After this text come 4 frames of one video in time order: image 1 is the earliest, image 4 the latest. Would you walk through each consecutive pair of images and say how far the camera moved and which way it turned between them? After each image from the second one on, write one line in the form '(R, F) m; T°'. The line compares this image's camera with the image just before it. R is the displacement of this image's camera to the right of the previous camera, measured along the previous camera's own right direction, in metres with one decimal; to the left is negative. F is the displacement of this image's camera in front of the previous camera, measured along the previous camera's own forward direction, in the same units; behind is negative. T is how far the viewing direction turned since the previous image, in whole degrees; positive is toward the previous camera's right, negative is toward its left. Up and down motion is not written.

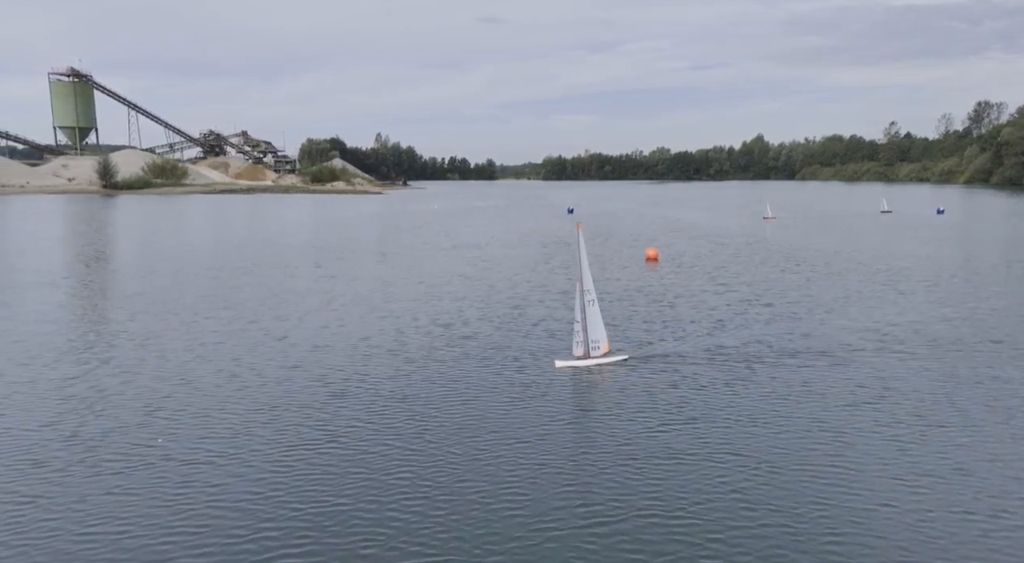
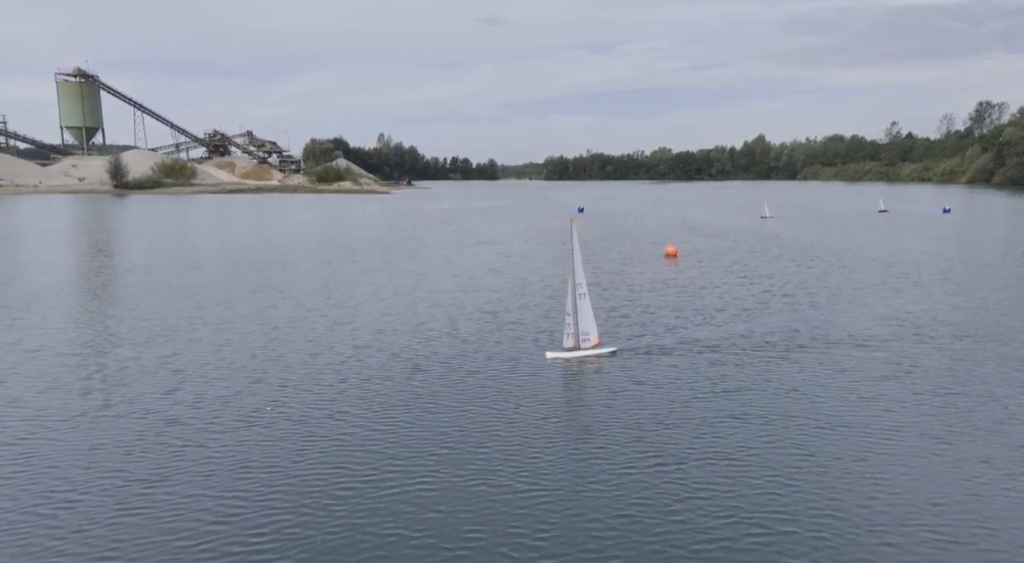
(-1.6, -2.1) m; 0°
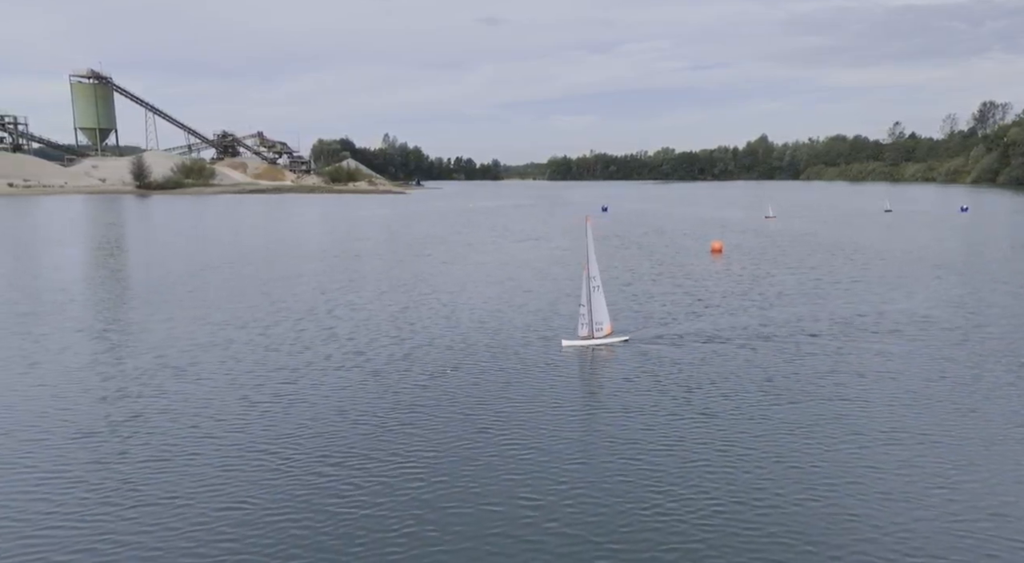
(-3.7, -3.8) m; 0°
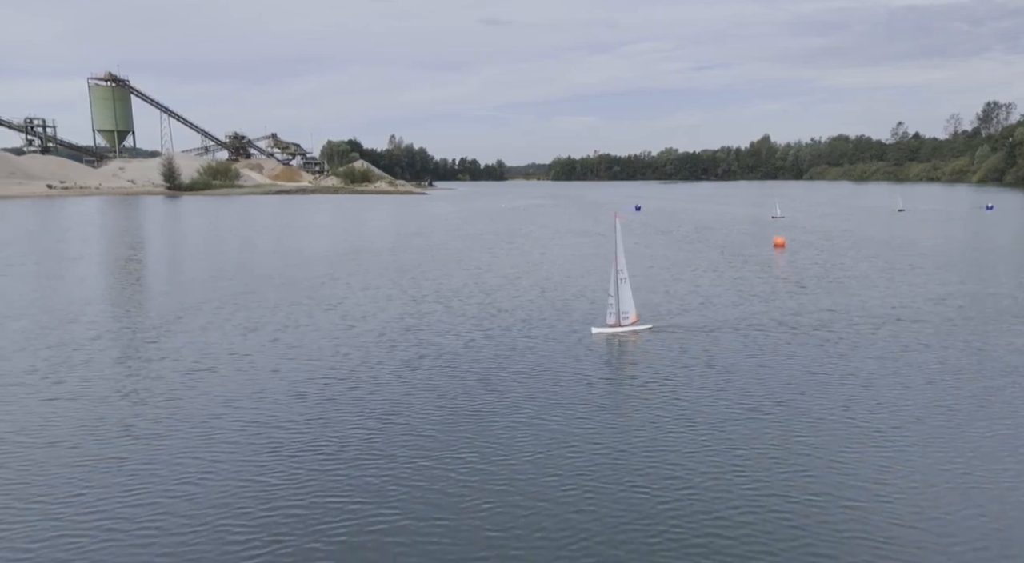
(-5.5, -5.0) m; 0°
